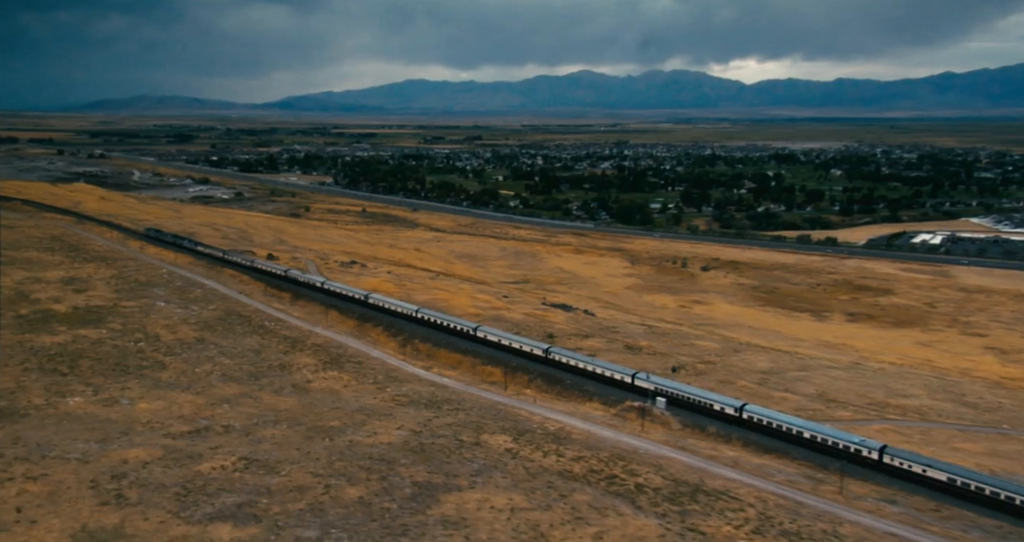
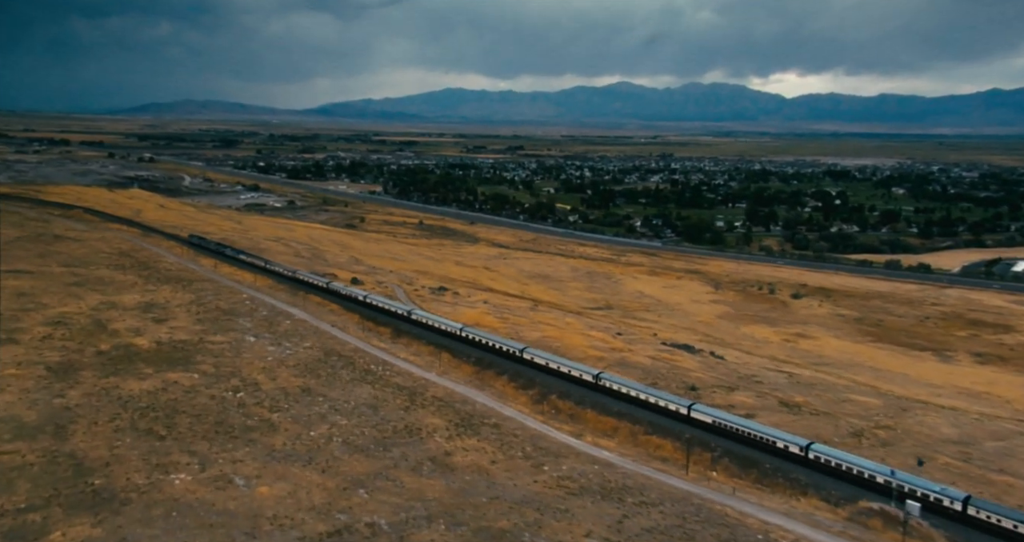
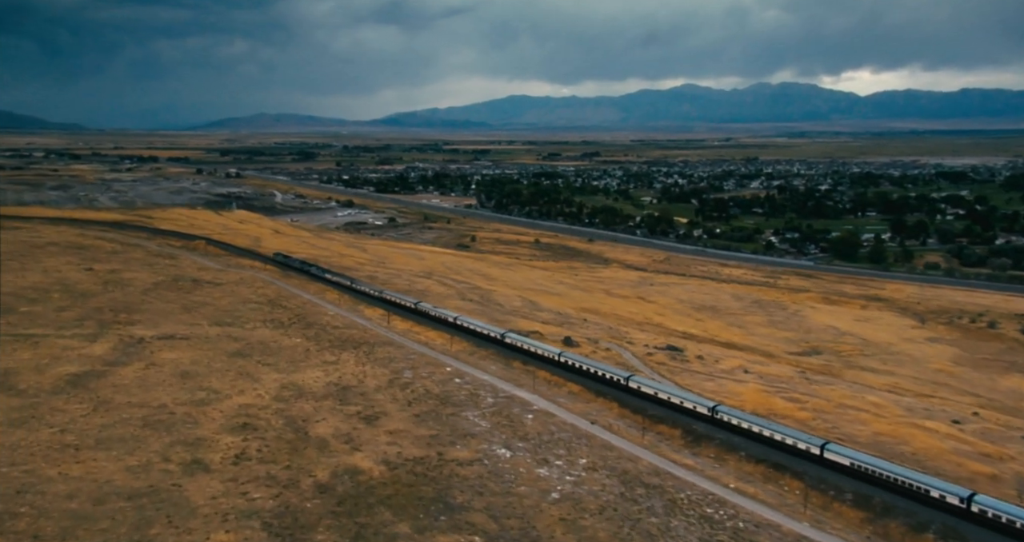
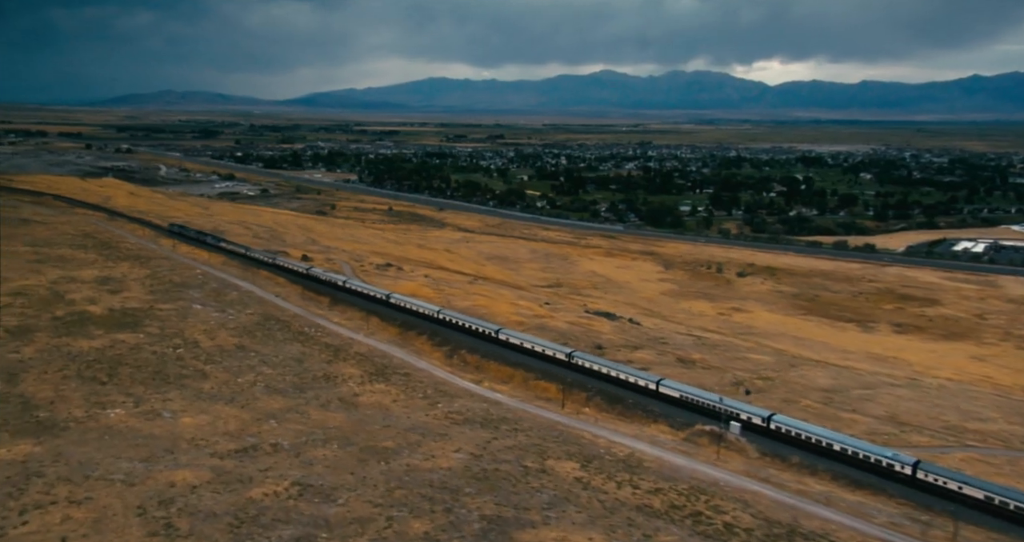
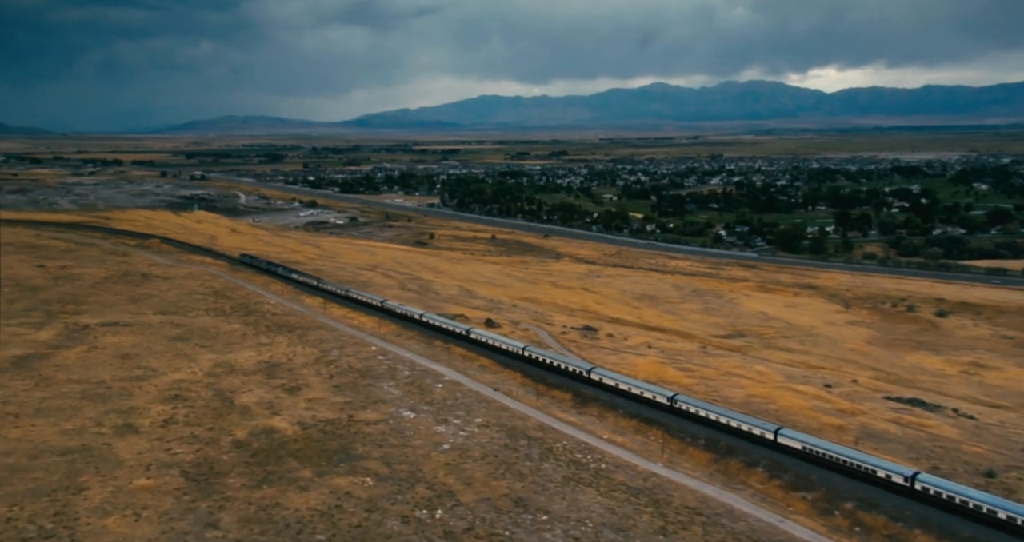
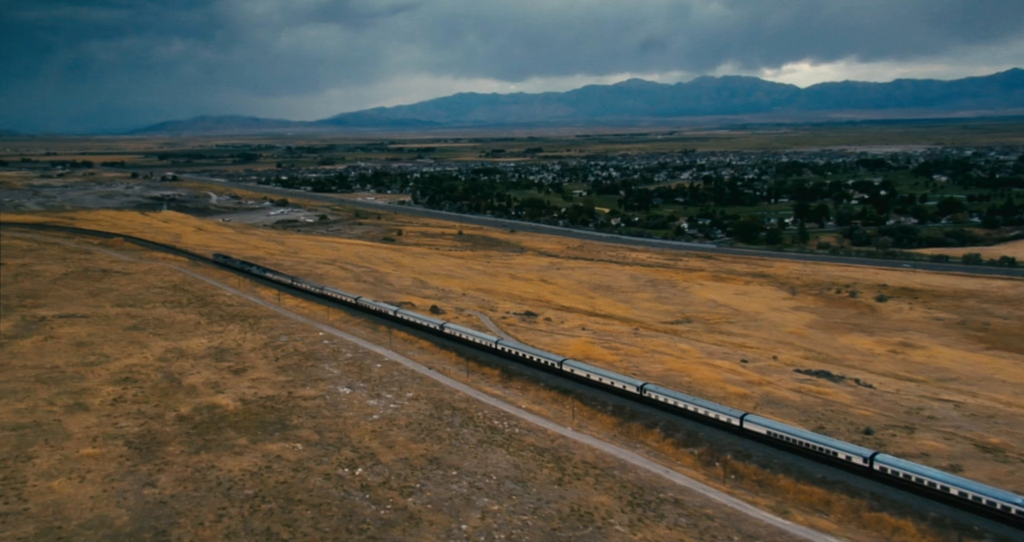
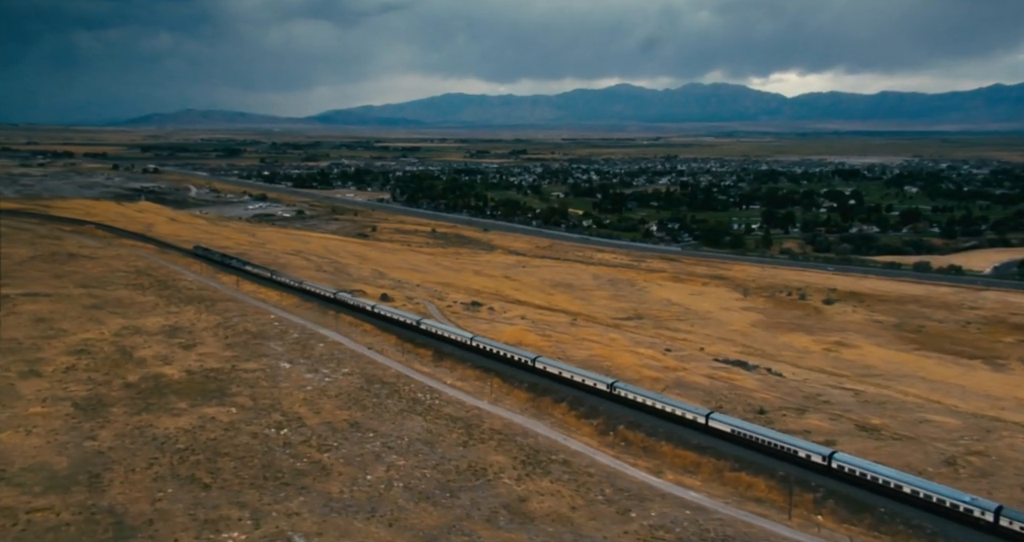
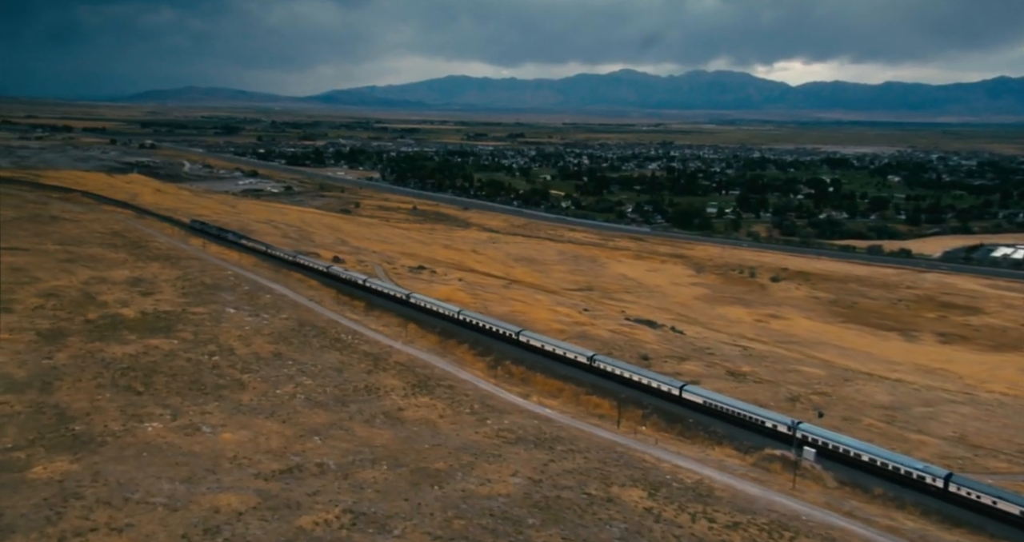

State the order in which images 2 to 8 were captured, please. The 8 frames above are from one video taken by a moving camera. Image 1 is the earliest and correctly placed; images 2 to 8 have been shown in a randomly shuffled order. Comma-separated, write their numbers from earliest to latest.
4, 8, 2, 7, 6, 5, 3
